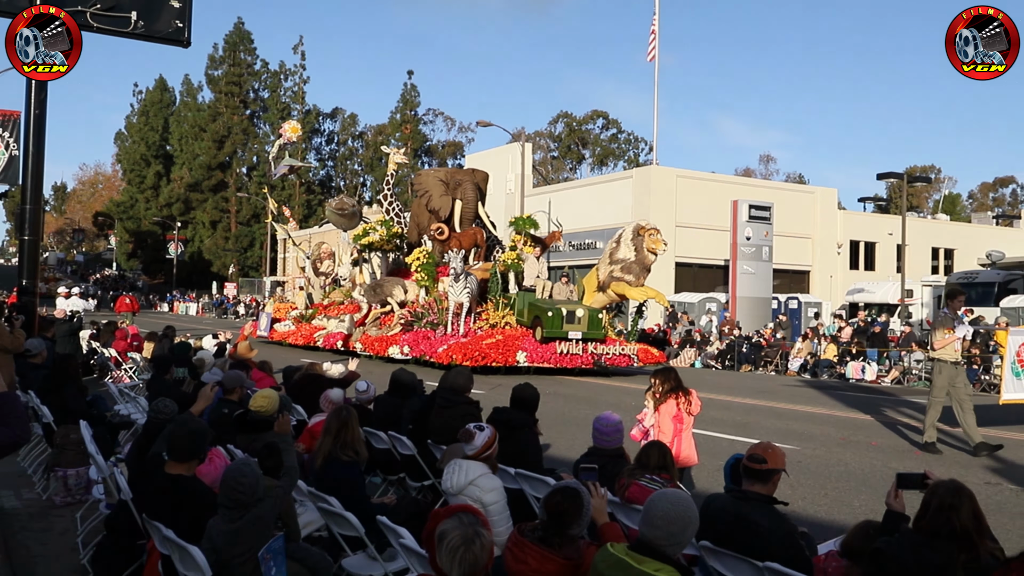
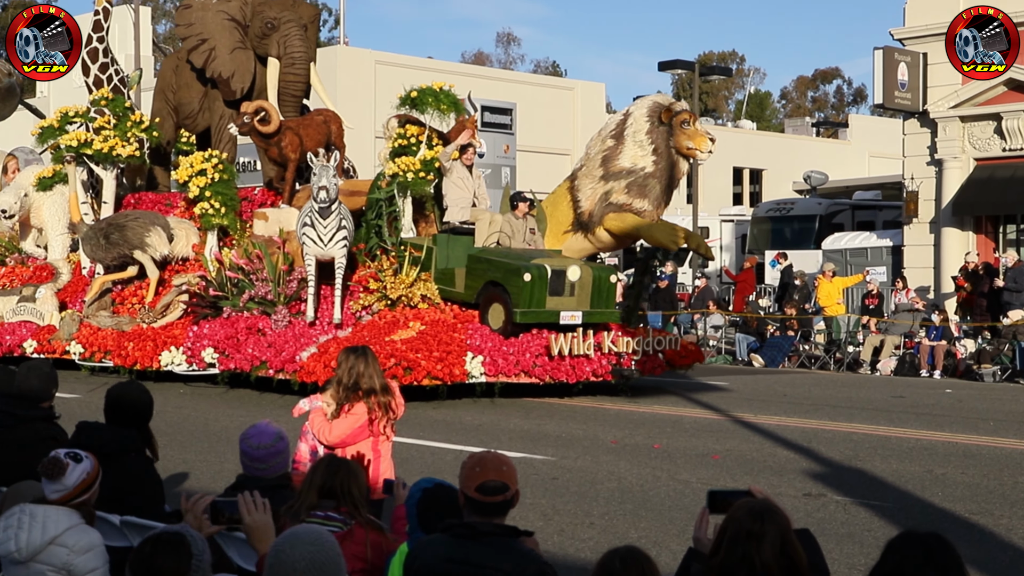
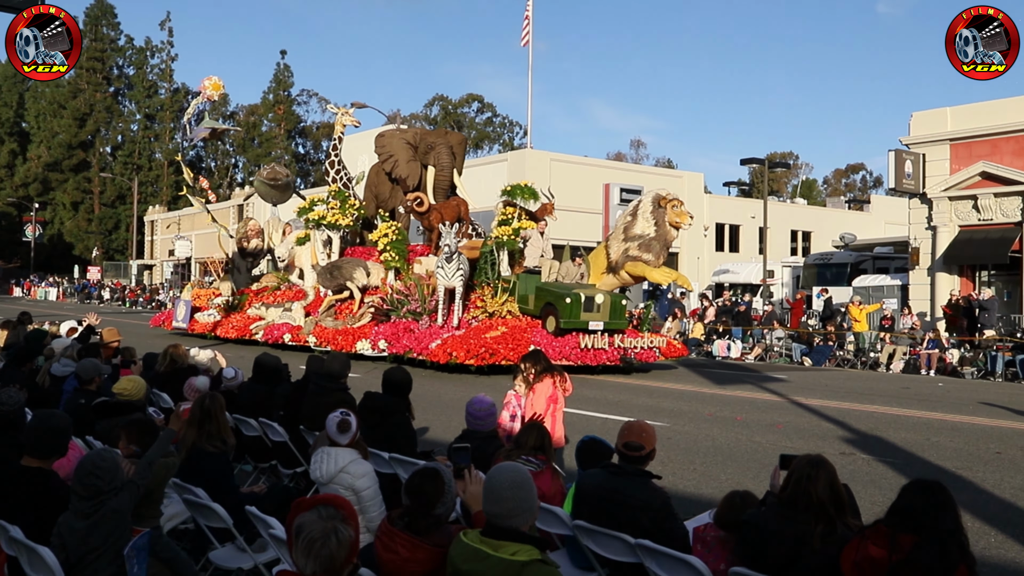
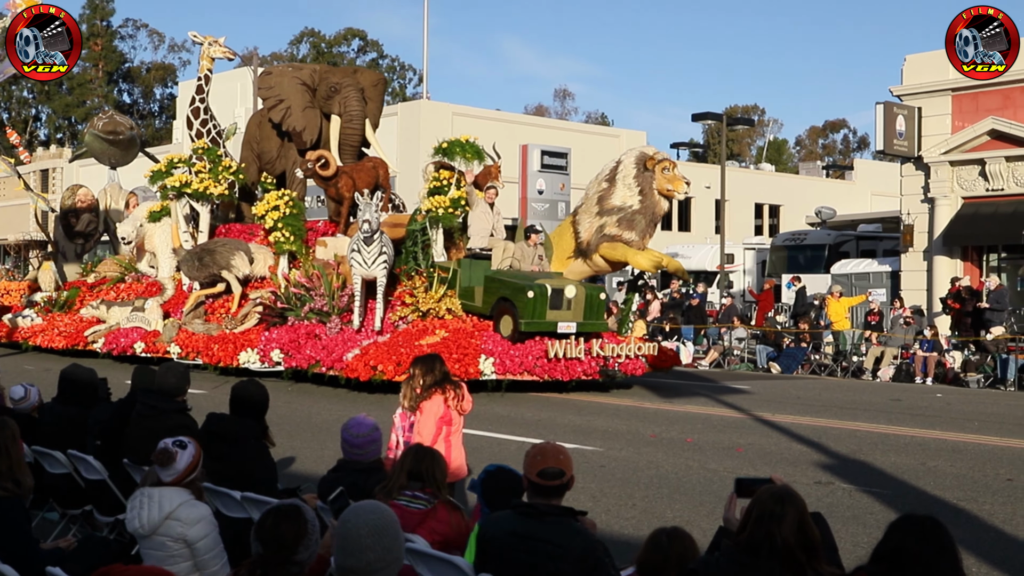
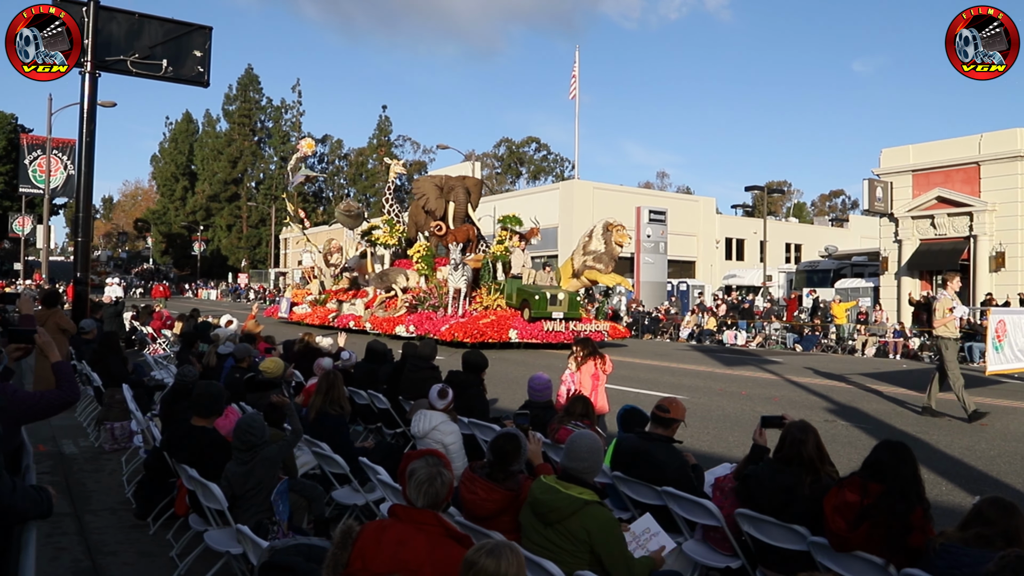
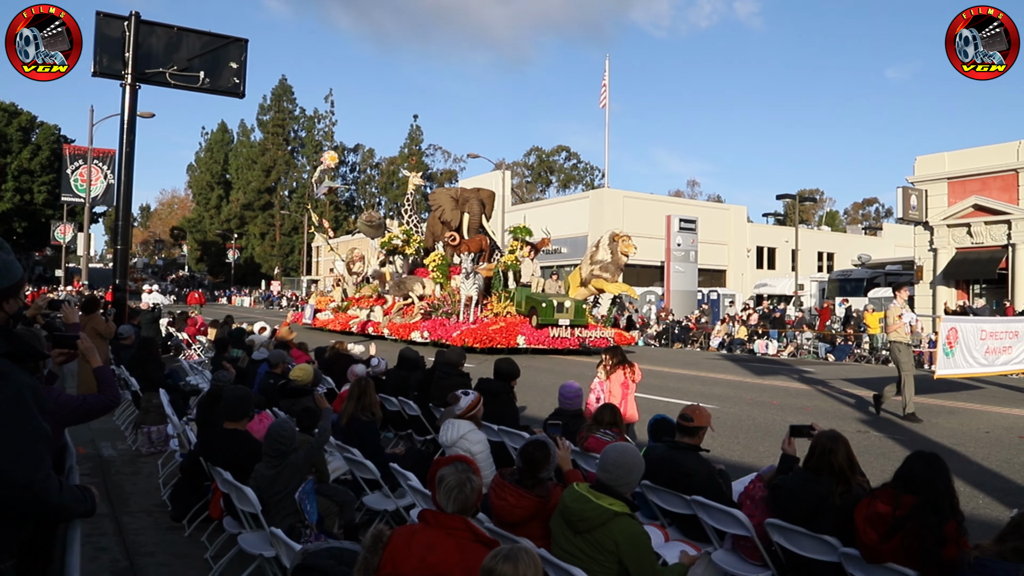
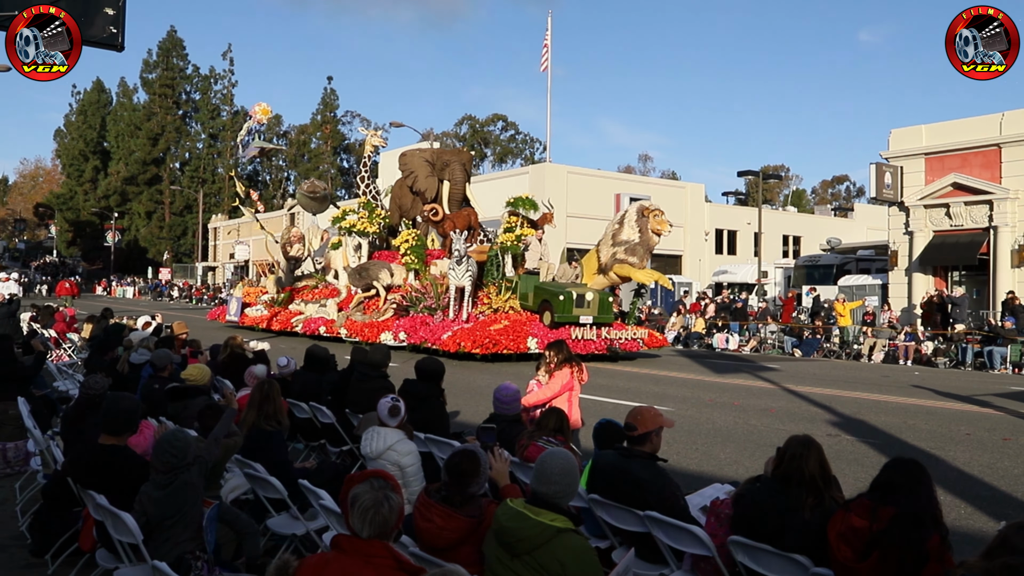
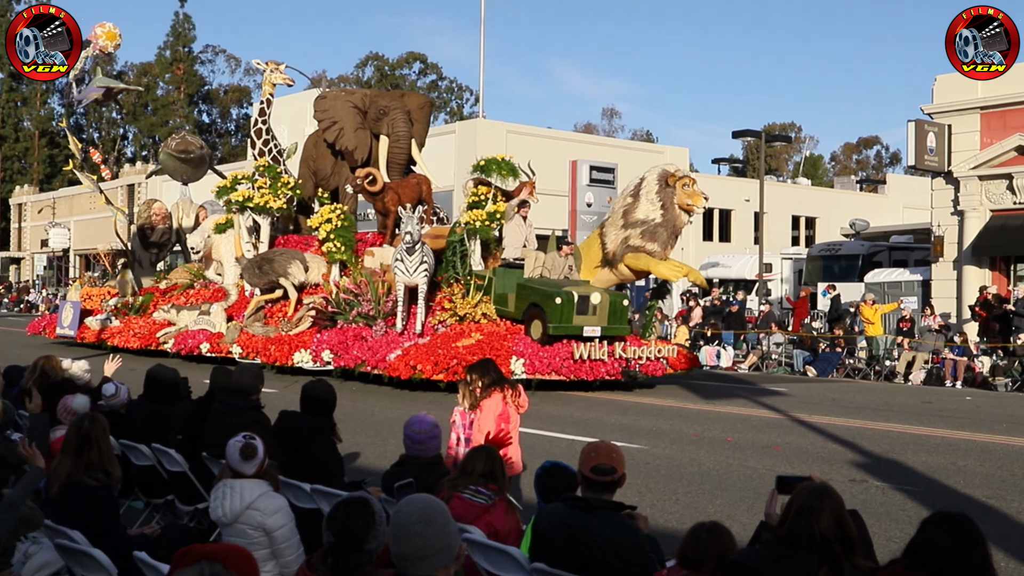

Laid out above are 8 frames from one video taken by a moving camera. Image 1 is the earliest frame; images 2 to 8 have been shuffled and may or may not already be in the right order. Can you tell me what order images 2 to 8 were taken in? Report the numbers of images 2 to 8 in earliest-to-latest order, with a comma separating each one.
6, 5, 7, 3, 8, 4, 2
